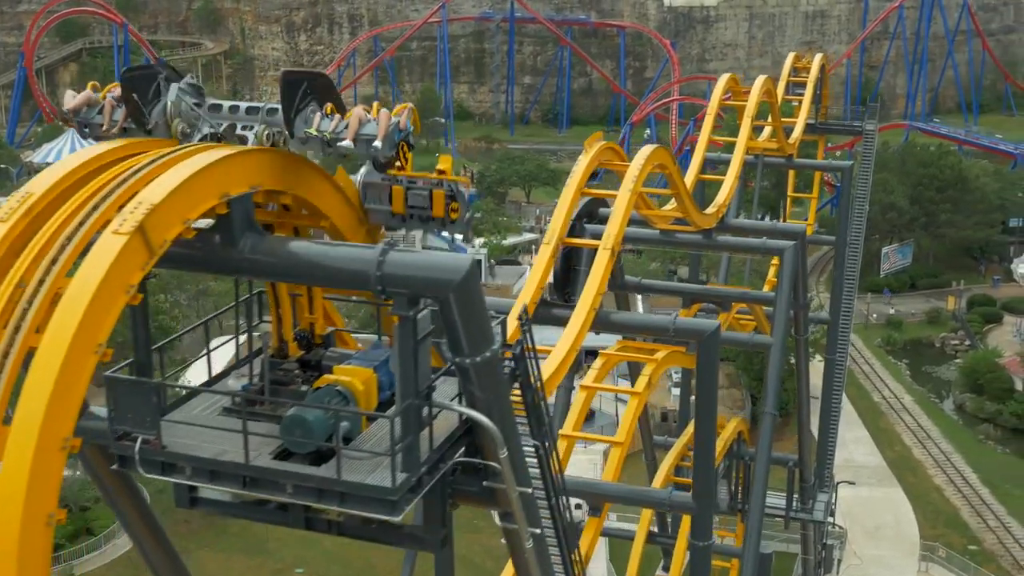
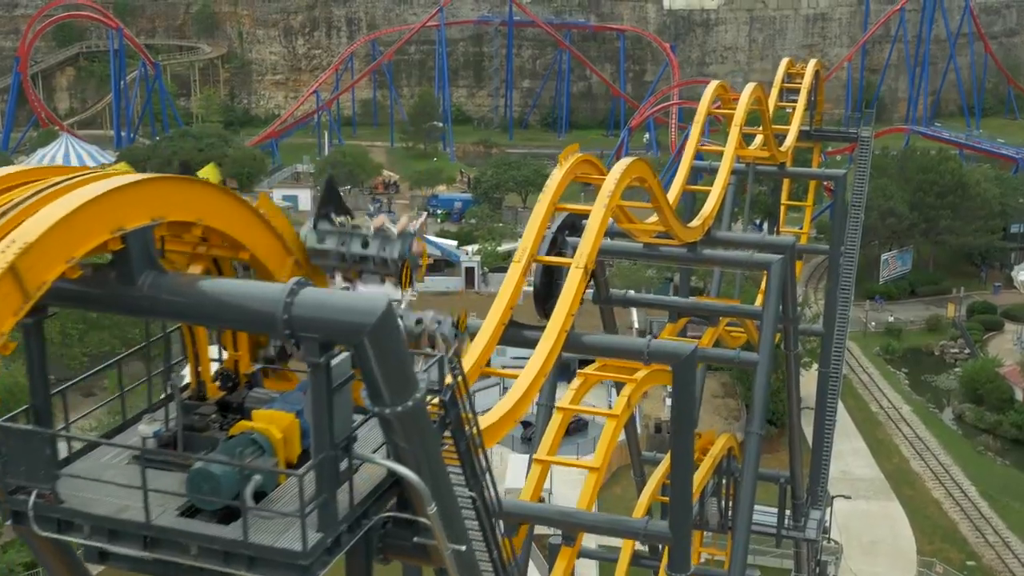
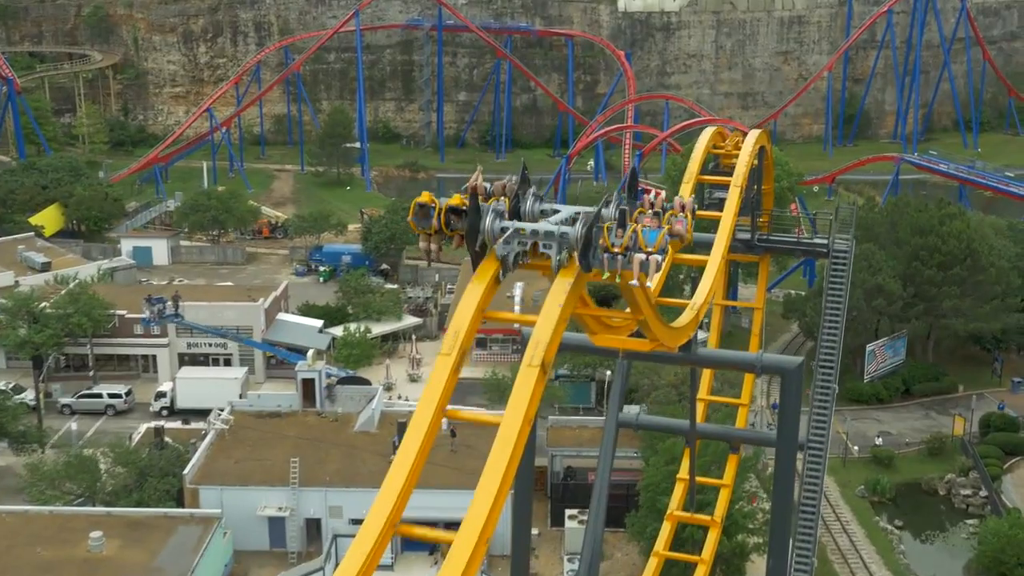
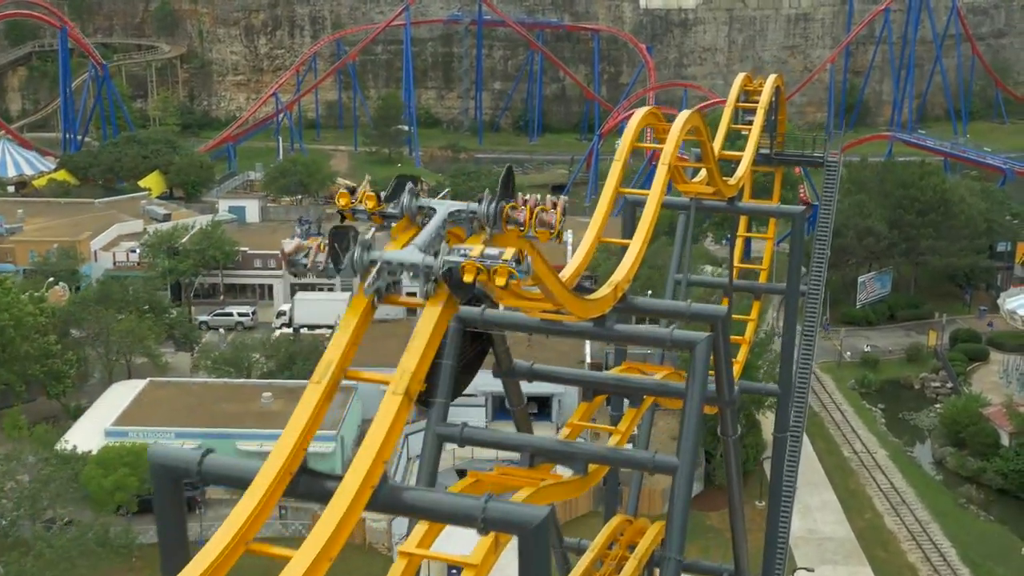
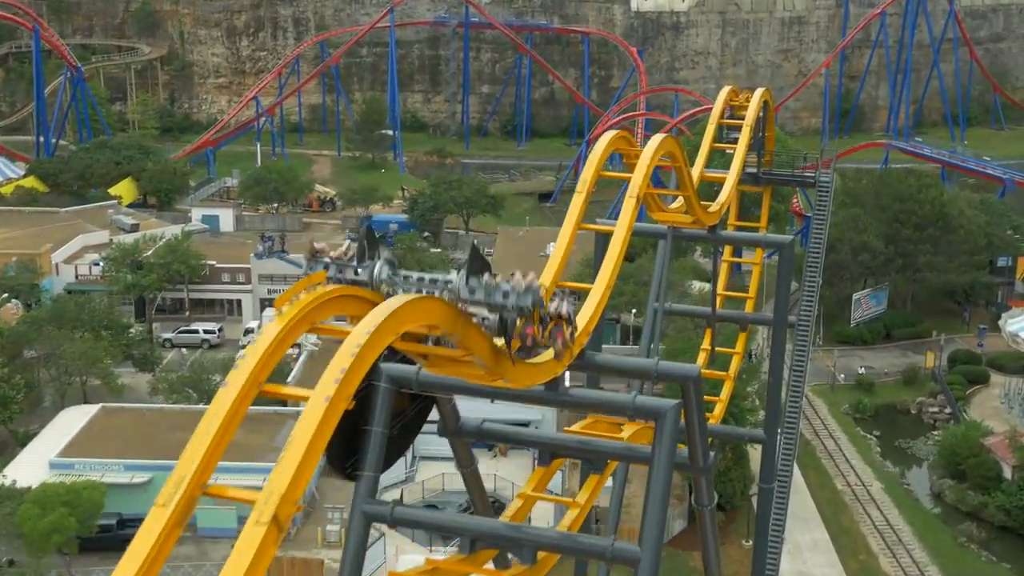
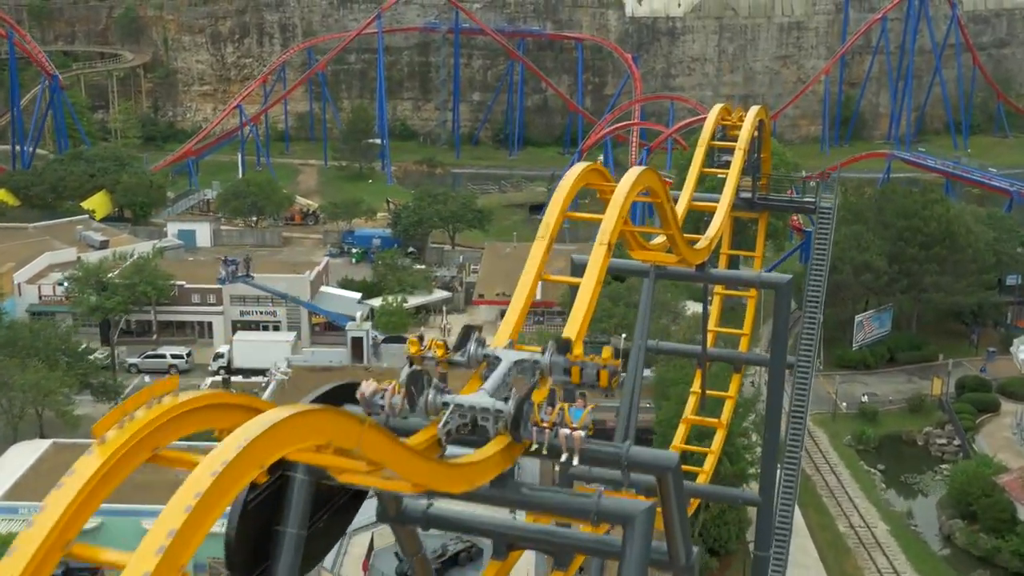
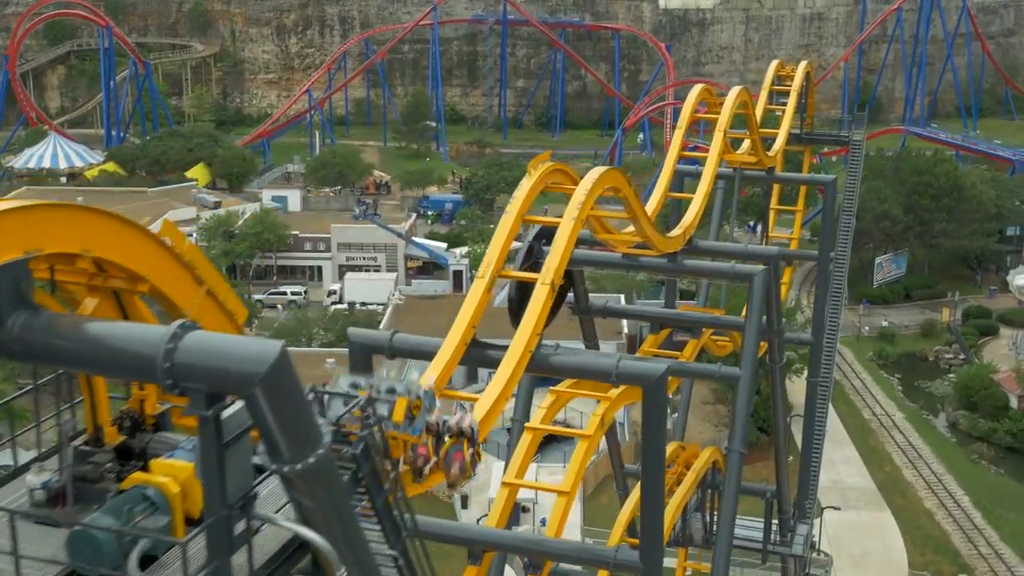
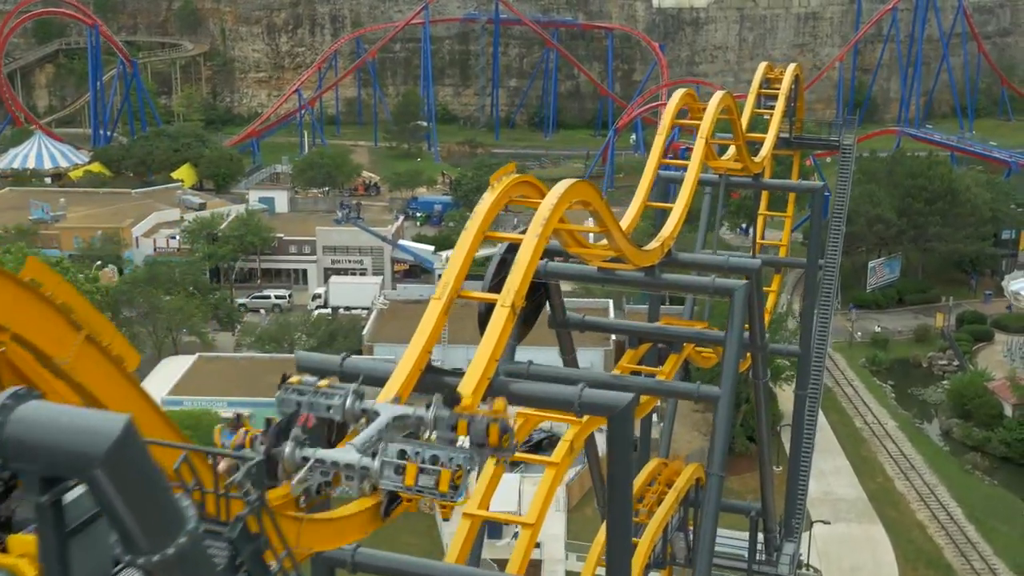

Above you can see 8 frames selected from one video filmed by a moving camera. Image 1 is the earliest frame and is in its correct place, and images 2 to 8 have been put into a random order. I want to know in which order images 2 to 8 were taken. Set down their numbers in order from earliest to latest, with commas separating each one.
2, 7, 8, 4, 5, 6, 3
